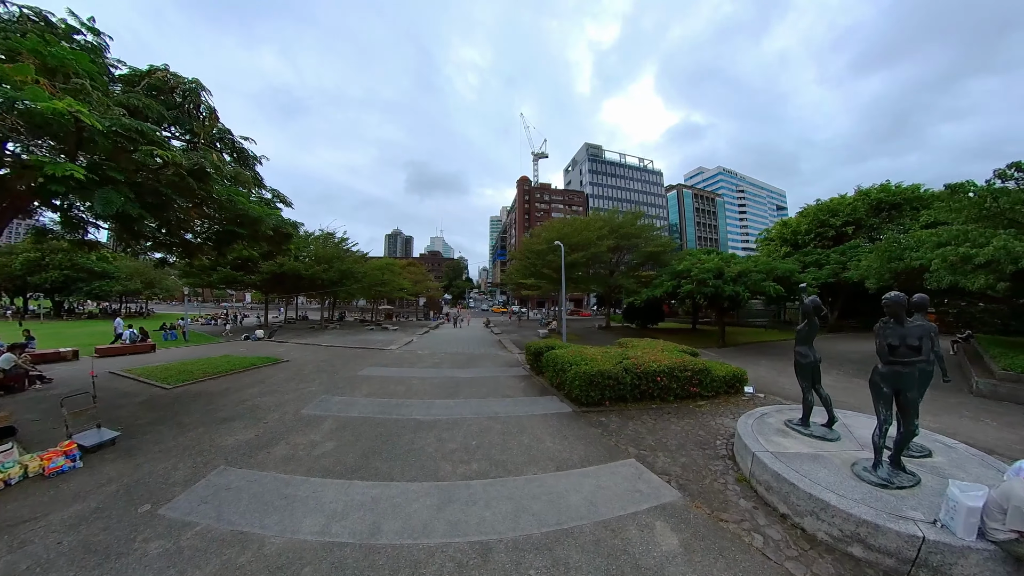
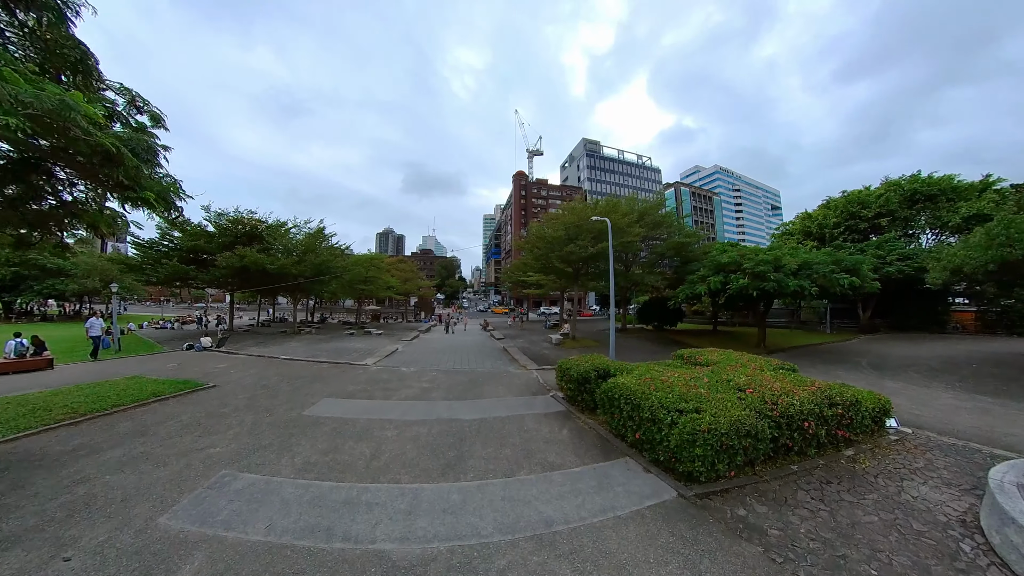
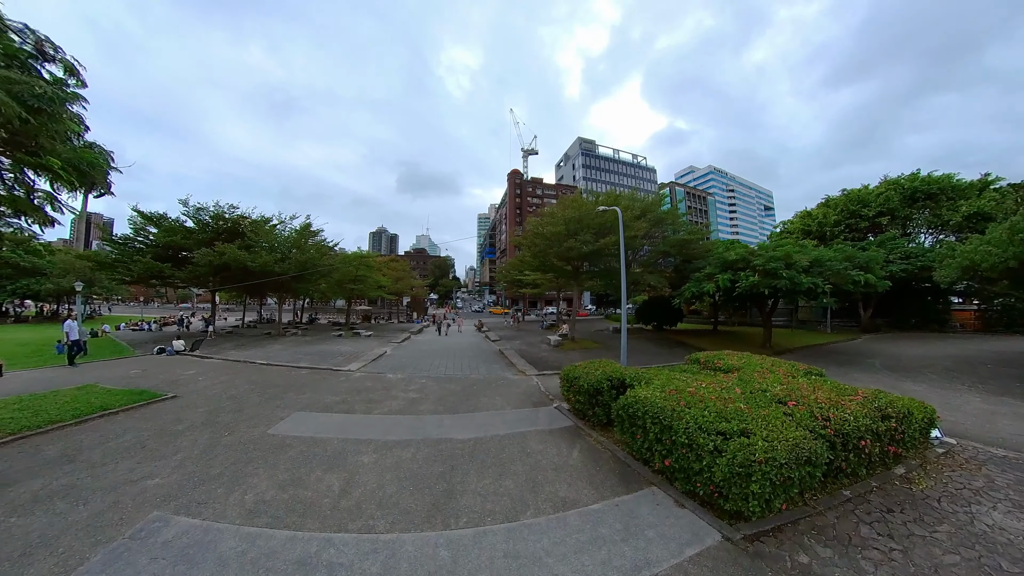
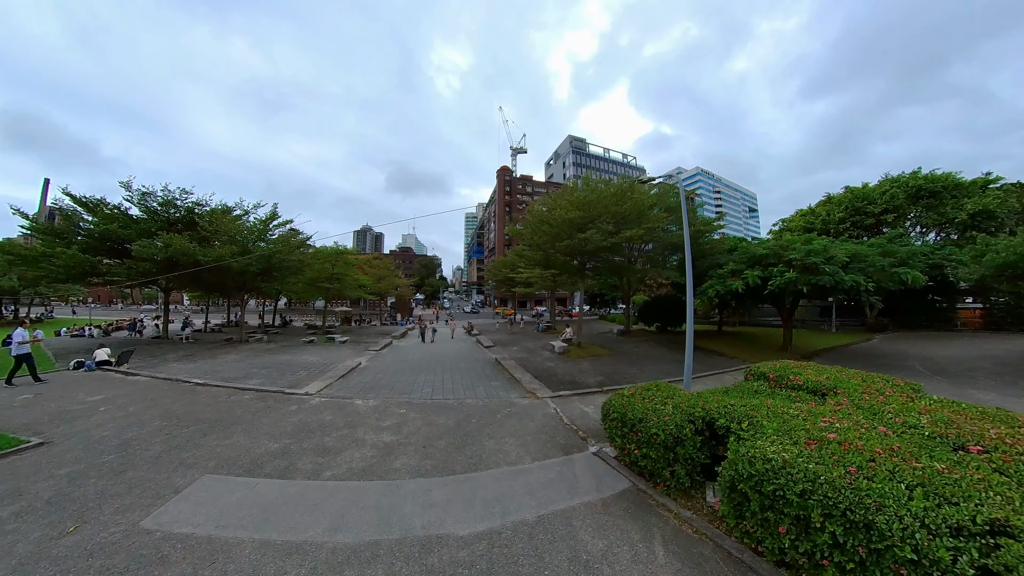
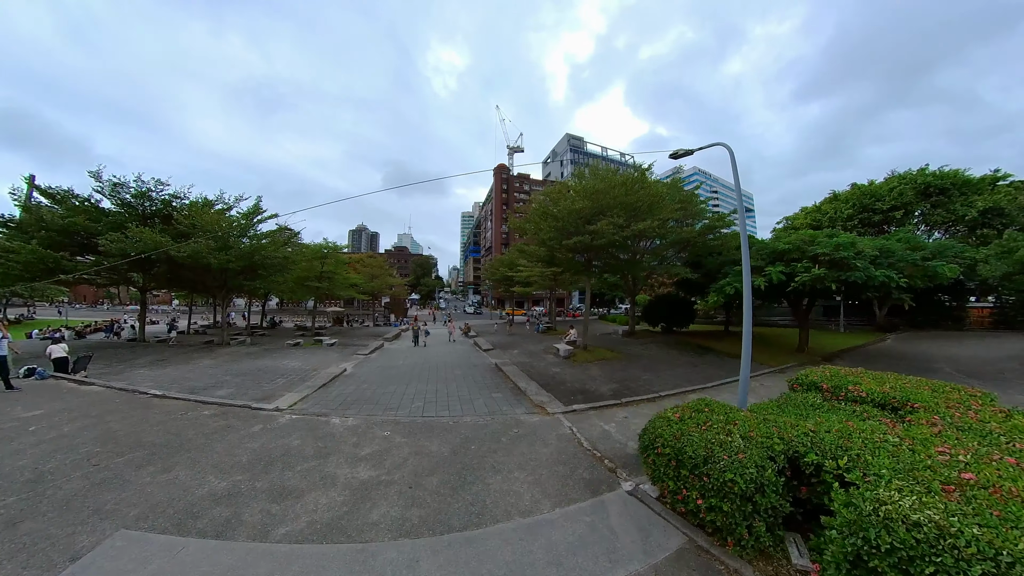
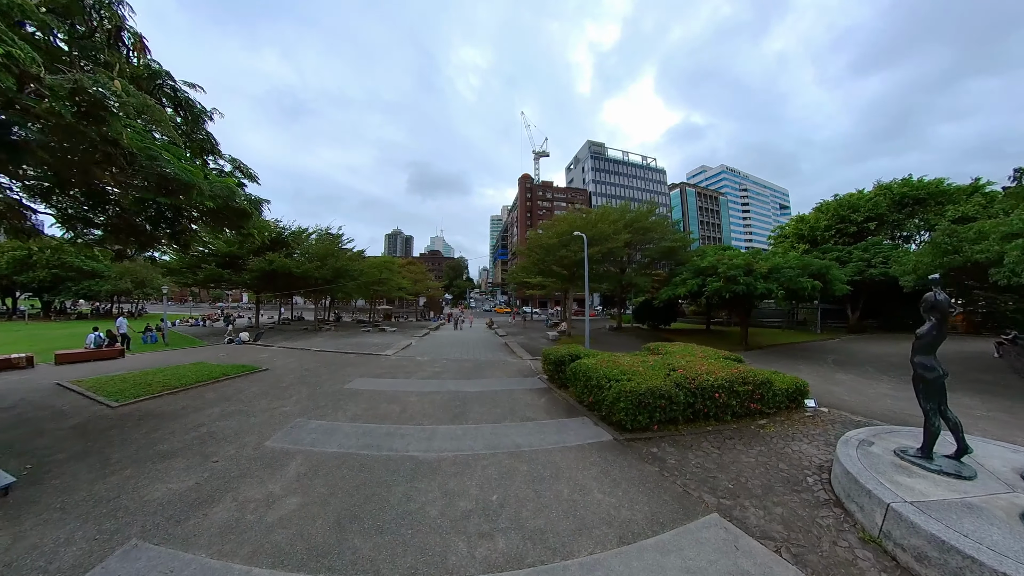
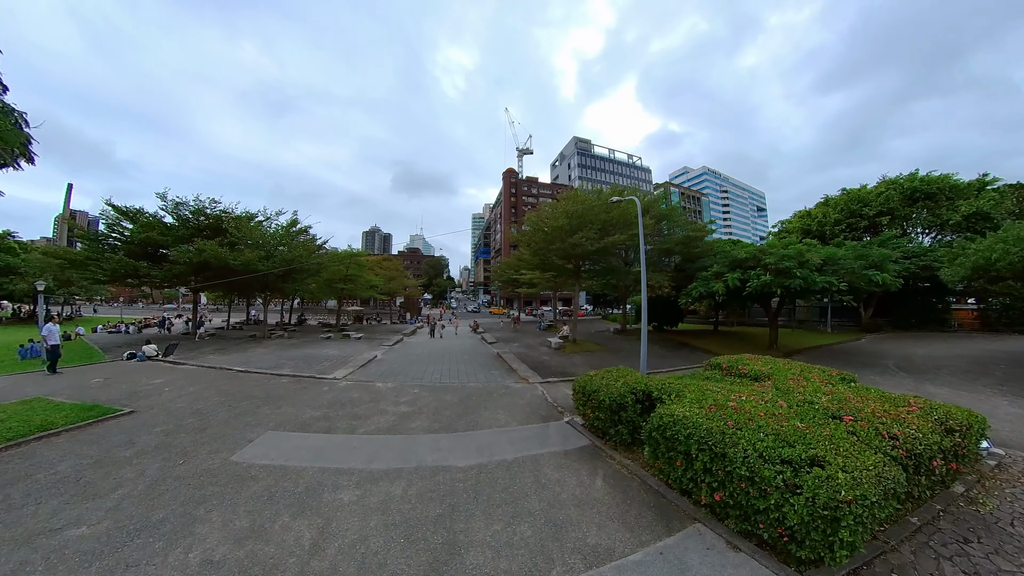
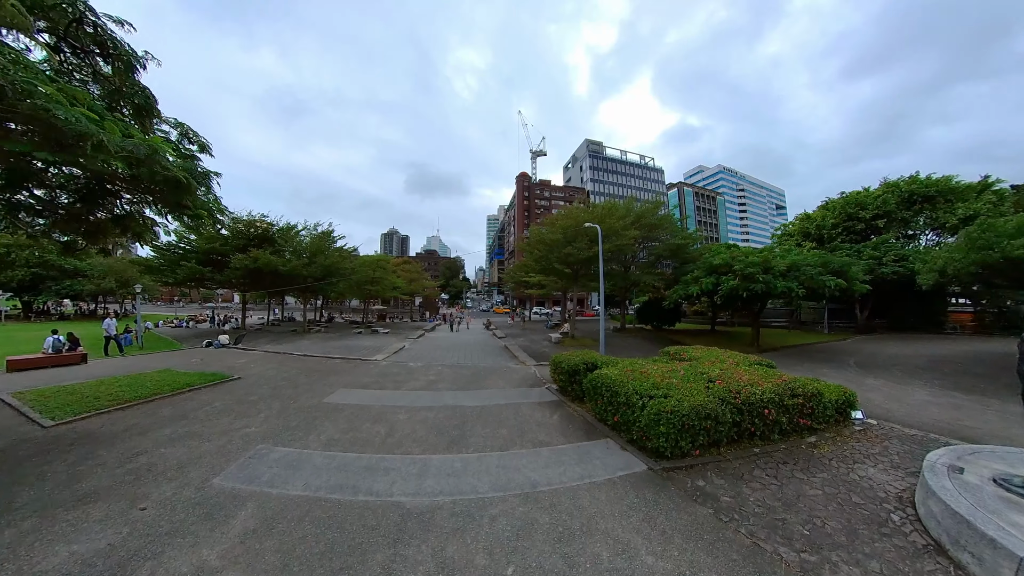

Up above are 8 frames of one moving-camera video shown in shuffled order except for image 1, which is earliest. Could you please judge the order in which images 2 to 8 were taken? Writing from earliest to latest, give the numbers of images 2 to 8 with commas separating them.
6, 8, 2, 3, 7, 4, 5
